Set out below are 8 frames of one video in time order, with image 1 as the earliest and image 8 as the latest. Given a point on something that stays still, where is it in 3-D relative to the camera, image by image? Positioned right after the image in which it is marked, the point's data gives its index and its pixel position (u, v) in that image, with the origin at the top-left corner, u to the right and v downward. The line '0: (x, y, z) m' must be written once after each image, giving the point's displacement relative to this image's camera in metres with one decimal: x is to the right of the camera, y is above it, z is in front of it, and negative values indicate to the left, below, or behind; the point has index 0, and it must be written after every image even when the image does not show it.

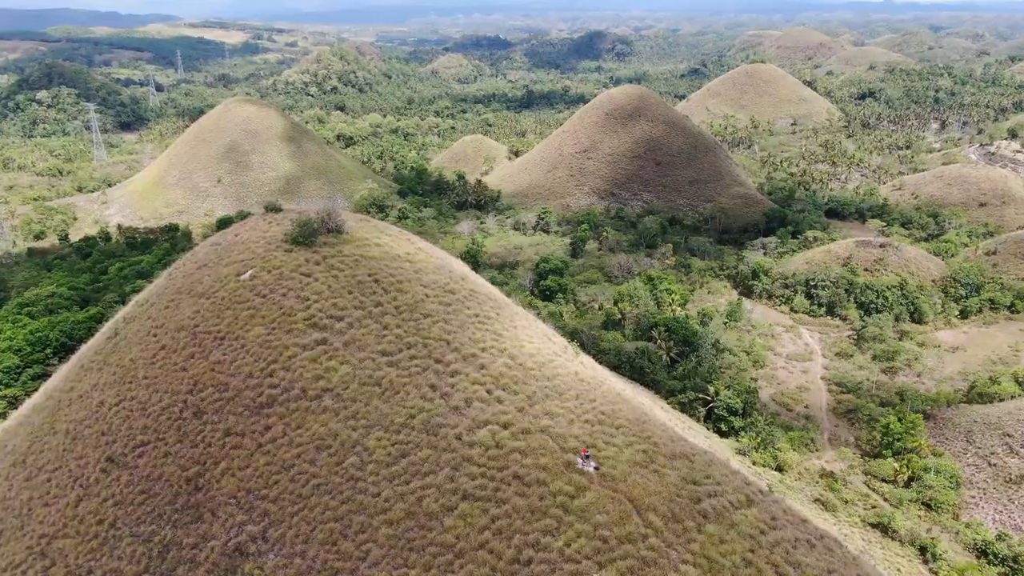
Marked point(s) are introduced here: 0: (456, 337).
0: (-0.7, -0.7, +11.2) m
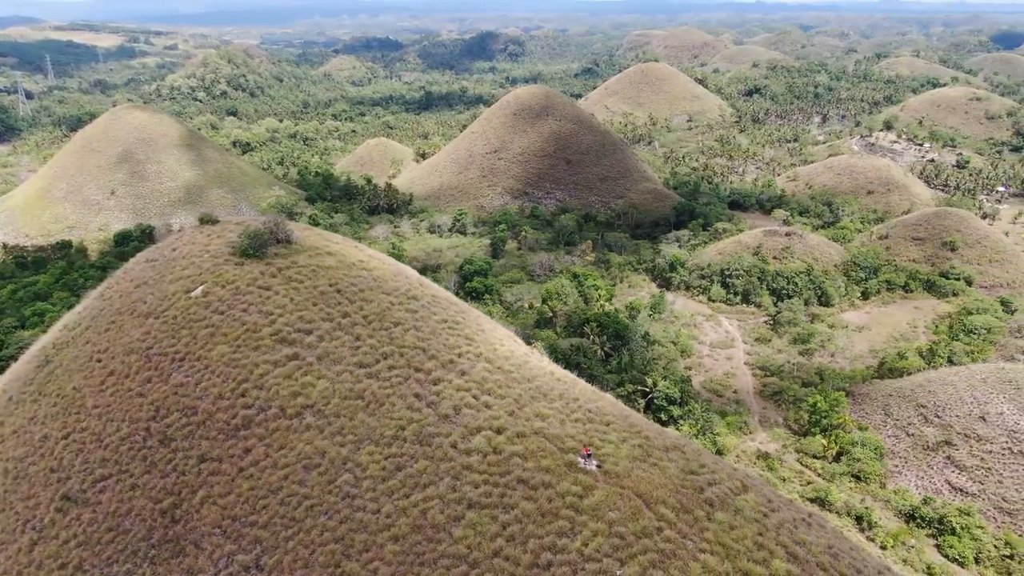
0: (-1.1, -0.8, +11.0) m
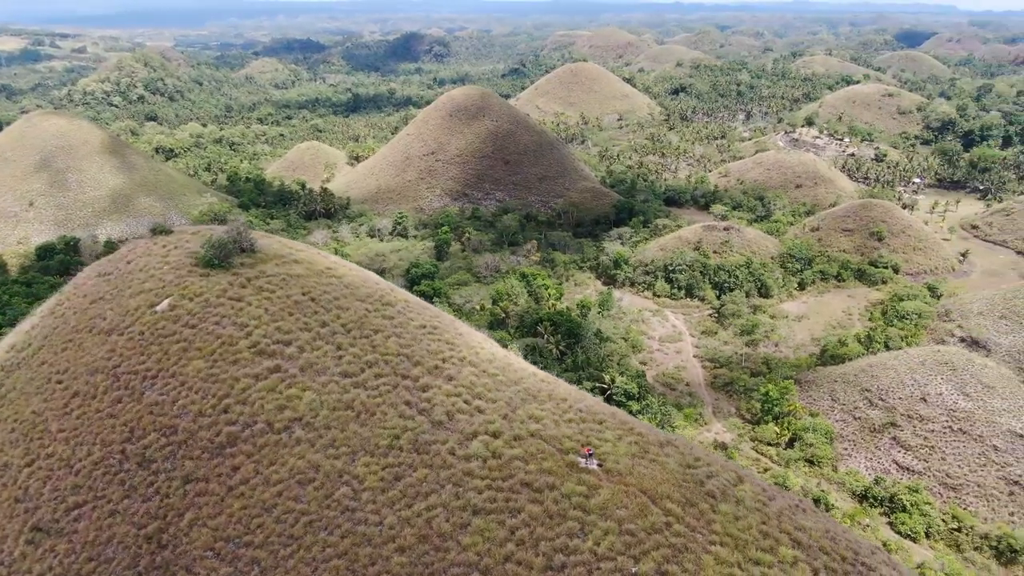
0: (-1.3, -0.9, +10.9) m
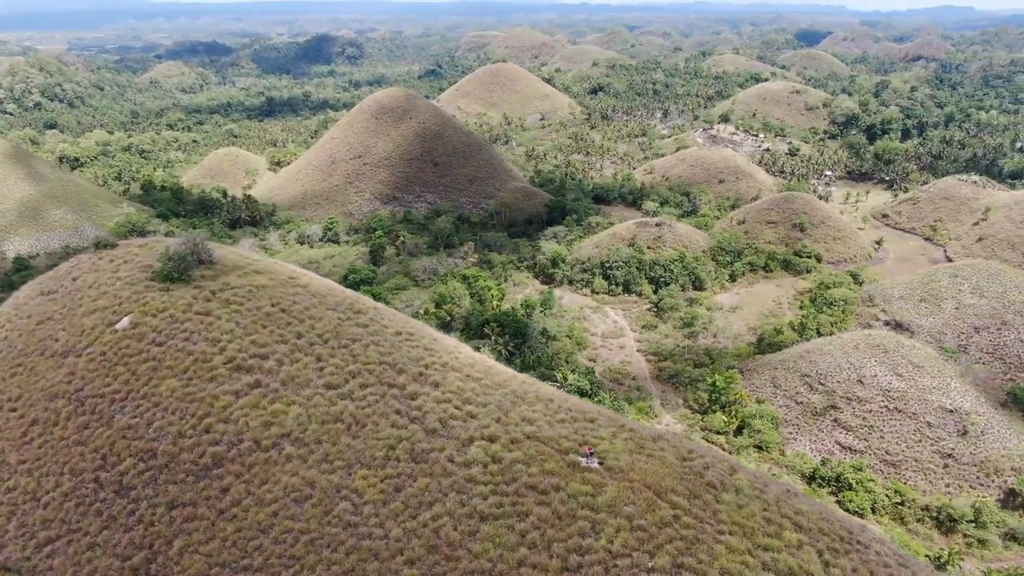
0: (-1.6, -0.9, +10.7) m
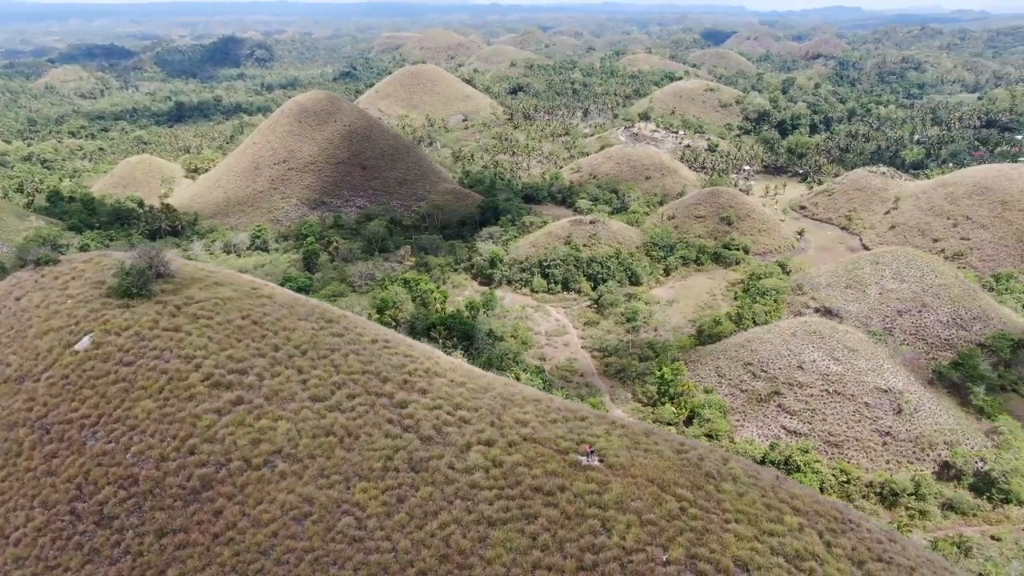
0: (-1.8, -1.0, +10.4) m
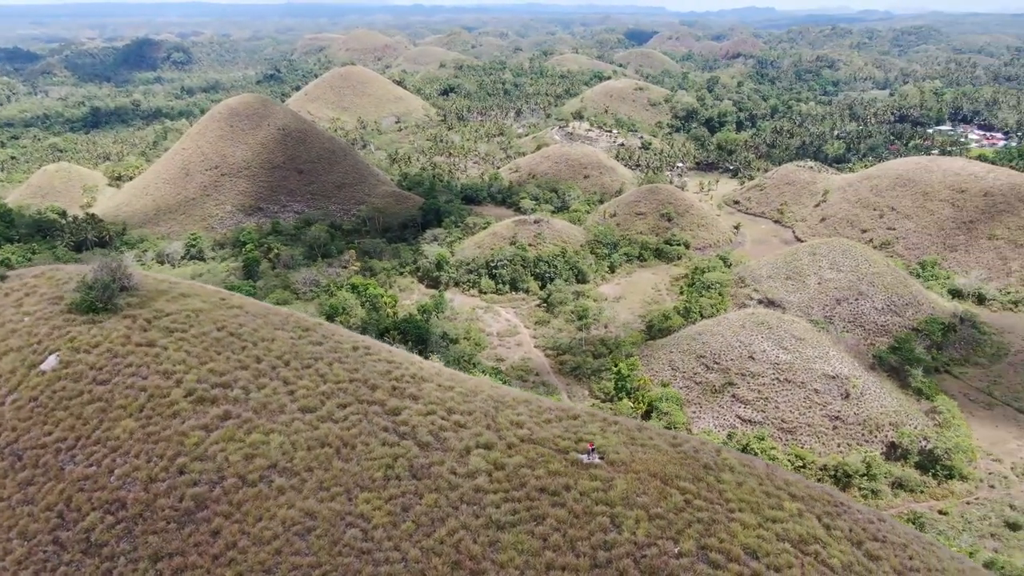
0: (-1.9, -1.1, +10.2) m
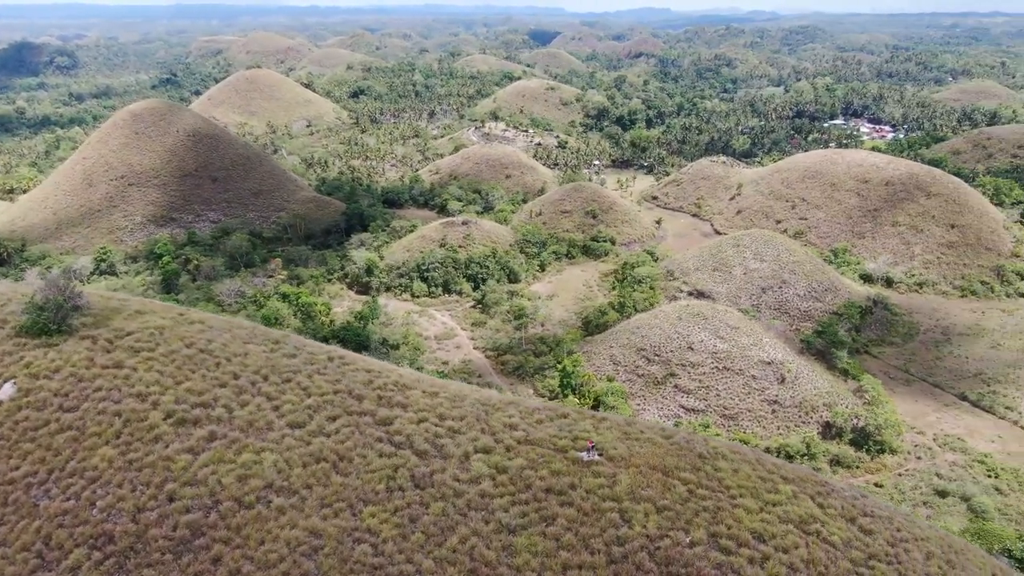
0: (-2.1, -1.2, +10.0) m
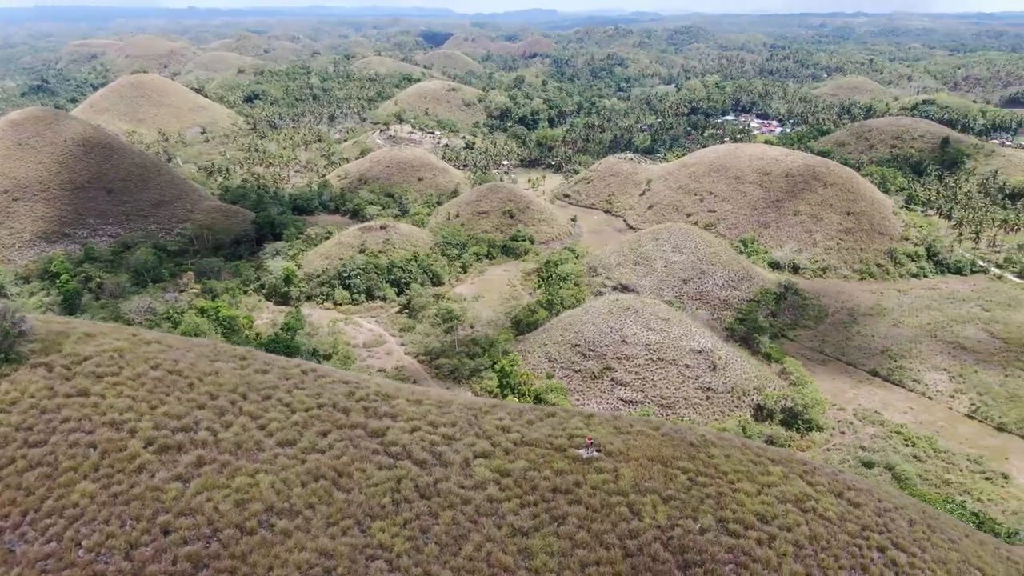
0: (-2.2, -1.3, +9.6) m
